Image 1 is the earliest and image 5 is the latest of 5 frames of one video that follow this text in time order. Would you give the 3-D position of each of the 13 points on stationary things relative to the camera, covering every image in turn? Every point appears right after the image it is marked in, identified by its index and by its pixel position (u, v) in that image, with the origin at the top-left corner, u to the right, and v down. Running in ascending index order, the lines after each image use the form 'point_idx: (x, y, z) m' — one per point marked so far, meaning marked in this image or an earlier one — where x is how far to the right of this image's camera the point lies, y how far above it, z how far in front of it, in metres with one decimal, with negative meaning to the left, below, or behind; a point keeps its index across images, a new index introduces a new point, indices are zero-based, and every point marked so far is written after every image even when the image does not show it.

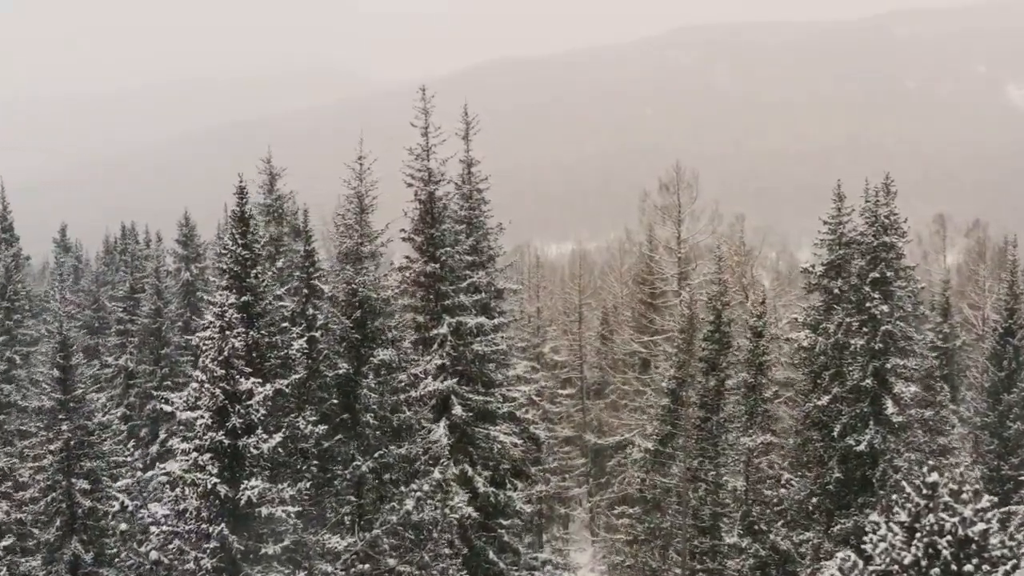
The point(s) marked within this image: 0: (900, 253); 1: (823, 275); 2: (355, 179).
0: (+10.8, +1.0, +17.7) m
1: (+9.5, +0.3, +19.2) m
2: (-4.9, +3.2, +18.9) m
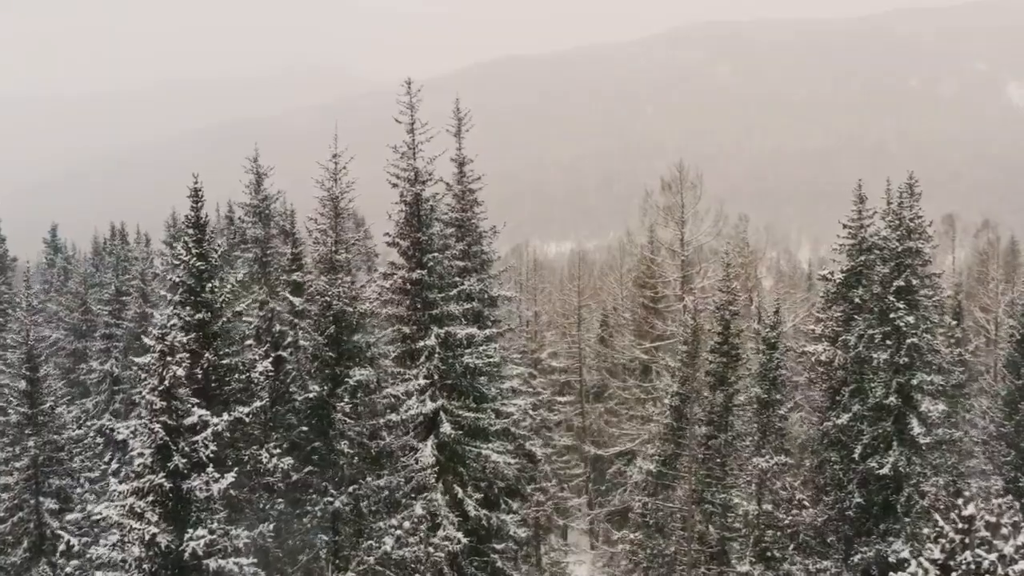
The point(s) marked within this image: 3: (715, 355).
0: (+10.6, +0.7, +16.2) m
1: (+9.3, +0.1, +17.7) m
2: (-5.1, +3.0, +17.5) m
3: (+6.1, -2.0, +19.0) m
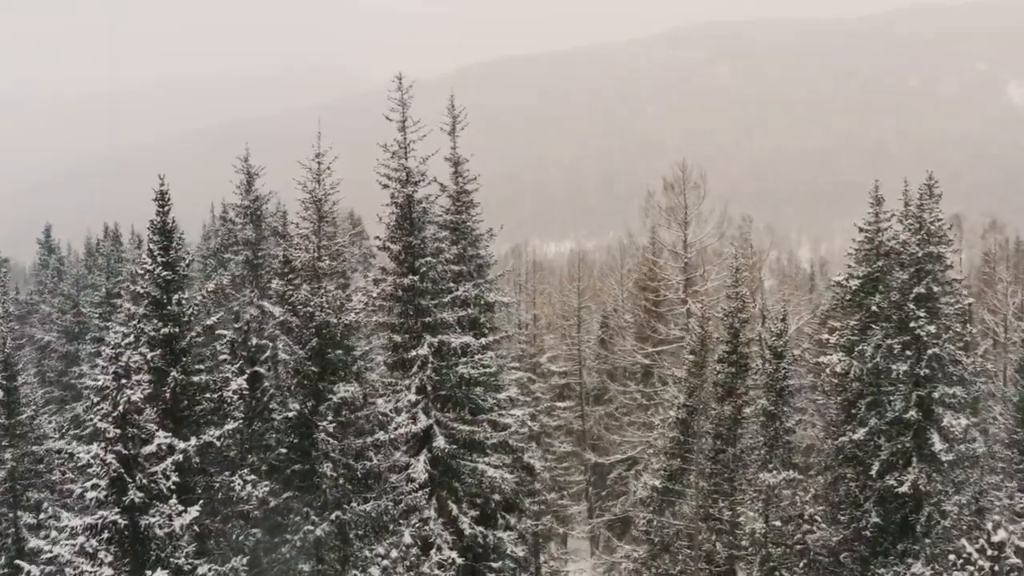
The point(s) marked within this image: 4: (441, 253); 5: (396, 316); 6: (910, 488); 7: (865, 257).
0: (+10.5, +0.6, +15.3) m
1: (+9.2, -0.1, +16.8) m
2: (-5.2, +2.8, +16.6) m
3: (+6.0, -2.2, +18.1) m
4: (-1.8, +0.9, +16.3) m
5: (-2.9, -0.7, +15.9) m
6: (+9.4, -4.7, +14.9) m
7: (+9.4, +0.8, +16.9) m
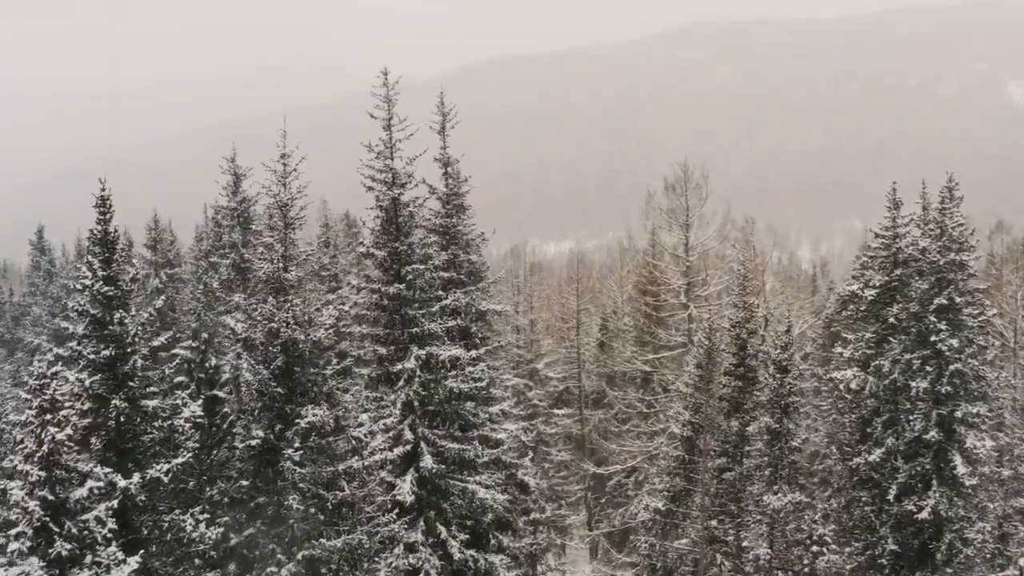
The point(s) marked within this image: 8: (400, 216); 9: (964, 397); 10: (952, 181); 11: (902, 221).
0: (+10.3, +0.3, +14.3) m
1: (+9.0, -0.3, +15.7) m
2: (-5.4, +2.6, +15.5) m
3: (+5.8, -2.4, +17.0) m
4: (-2.0, +0.7, +15.3) m
5: (-3.1, -0.9, +14.8) m
6: (+9.2, -5.0, +13.9) m
7: (+9.2, +0.6, +15.9) m
8: (-2.7, +1.7, +15.0) m
9: (+10.1, -2.4, +14.2) m
10: (+10.7, +2.6, +15.5) m
11: (+9.5, +1.6, +15.5) m
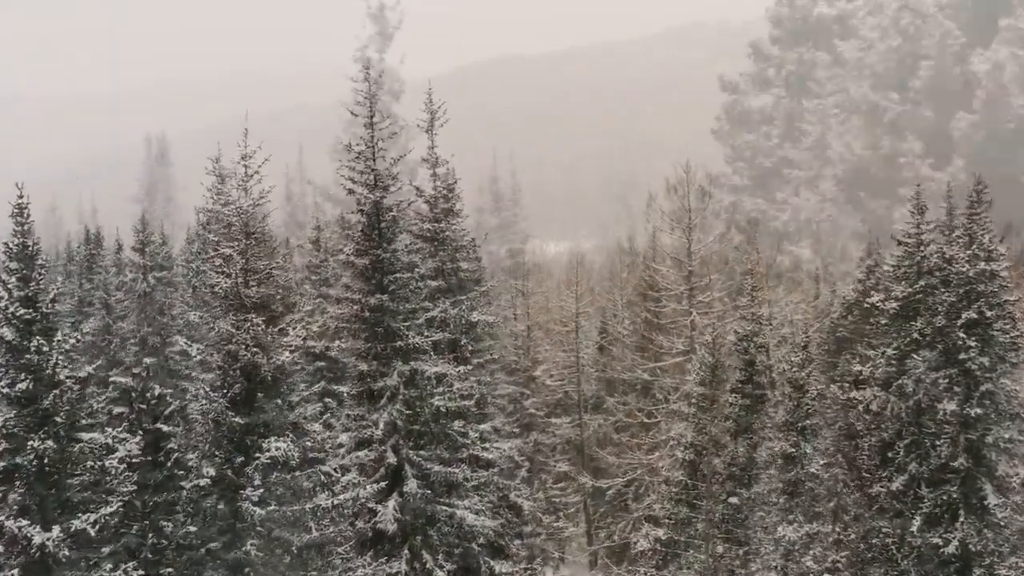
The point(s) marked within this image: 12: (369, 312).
0: (+10.1, +0.1, +13.1) m
1: (+8.8, -0.6, +14.6) m
2: (-5.6, +2.3, +14.3) m
3: (+5.6, -2.7, +15.8) m
4: (-2.2, +0.4, +14.1) m
5: (-3.3, -1.2, +13.6) m
6: (+9.0, -5.2, +12.7) m
7: (+9.0, +0.3, +14.7) m
8: (-2.9, +1.4, +13.8) m
9: (+9.9, -2.7, +13.0) m
10: (+10.5, +2.3, +14.3) m
11: (+9.3, +1.4, +14.4) m
12: (-3.2, -0.6, +13.5) m
